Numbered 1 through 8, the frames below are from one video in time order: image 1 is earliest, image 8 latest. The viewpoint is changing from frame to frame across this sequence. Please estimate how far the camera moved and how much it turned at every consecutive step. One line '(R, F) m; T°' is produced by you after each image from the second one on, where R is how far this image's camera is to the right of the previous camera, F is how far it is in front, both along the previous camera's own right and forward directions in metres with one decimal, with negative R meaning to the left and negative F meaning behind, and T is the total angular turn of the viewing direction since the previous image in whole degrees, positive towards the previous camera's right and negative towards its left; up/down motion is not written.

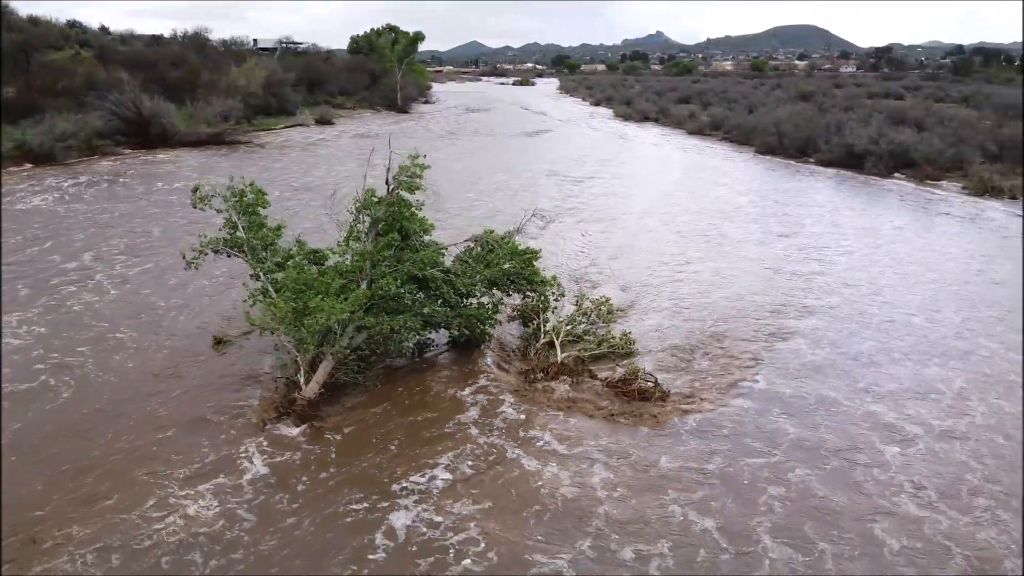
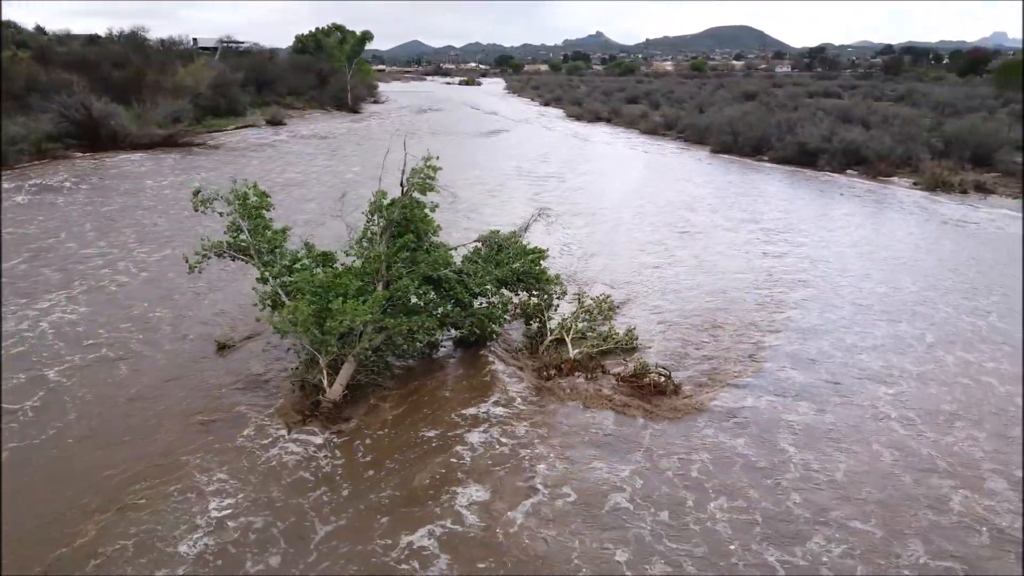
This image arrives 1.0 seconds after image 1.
(-0.8, -0.9) m; +3°
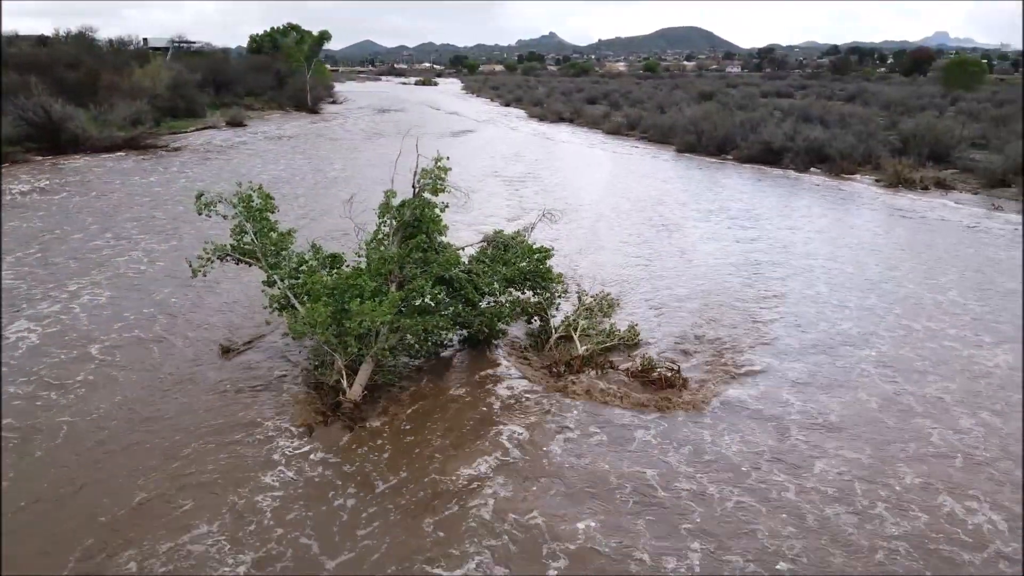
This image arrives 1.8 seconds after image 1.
(-0.5, -0.7) m; +2°
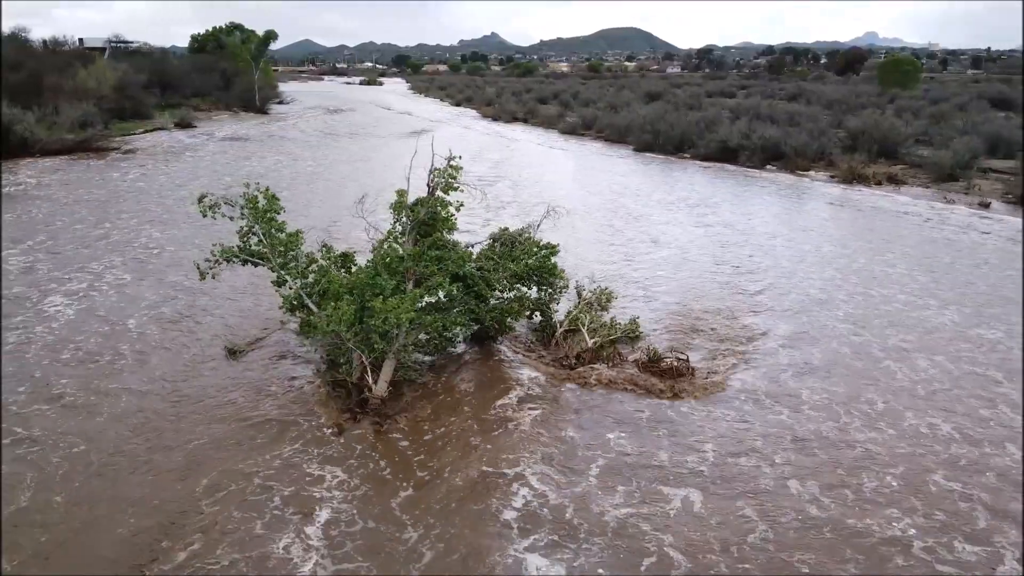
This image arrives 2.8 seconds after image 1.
(-0.5, -0.8) m; +3°
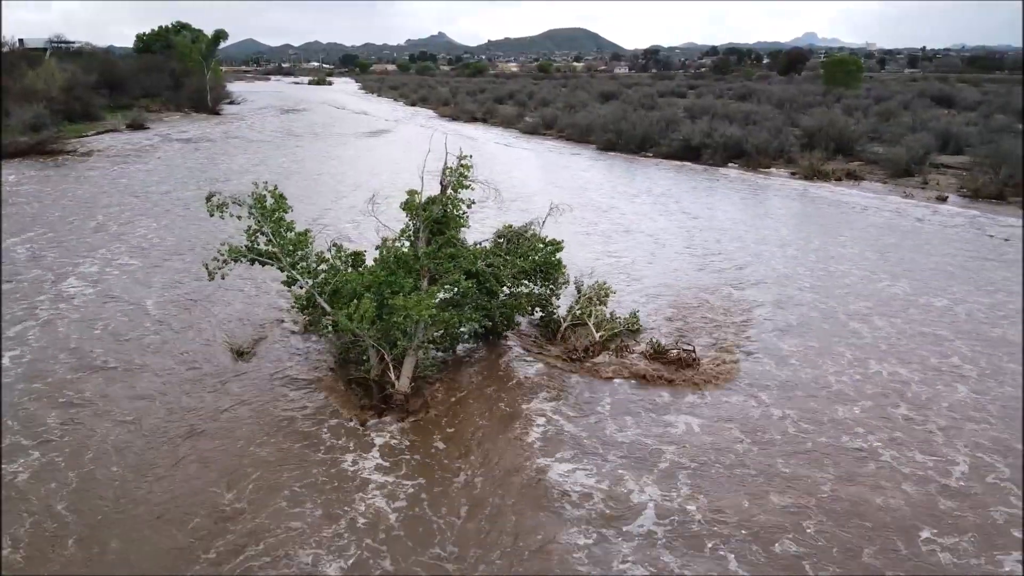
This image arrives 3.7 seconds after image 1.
(-0.4, -0.7) m; +2°
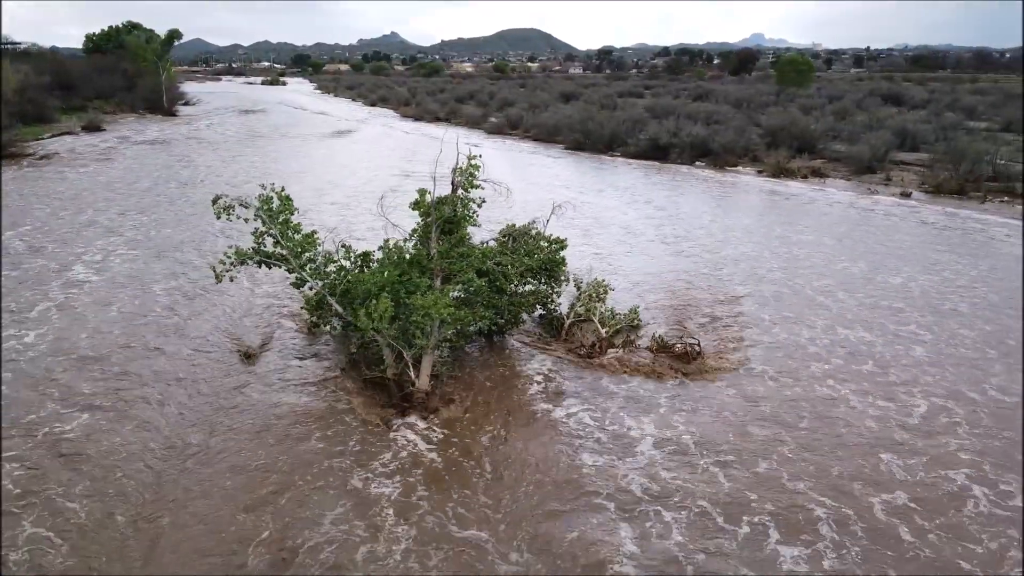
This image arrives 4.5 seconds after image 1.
(-0.3, -0.6) m; +2°
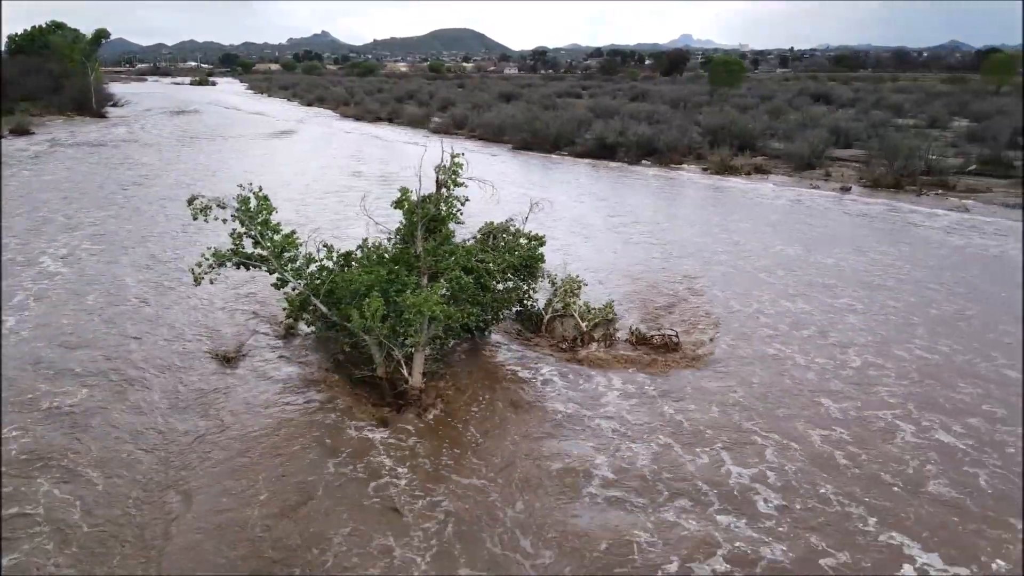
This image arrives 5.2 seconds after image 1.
(-0.2, -0.5) m; +4°
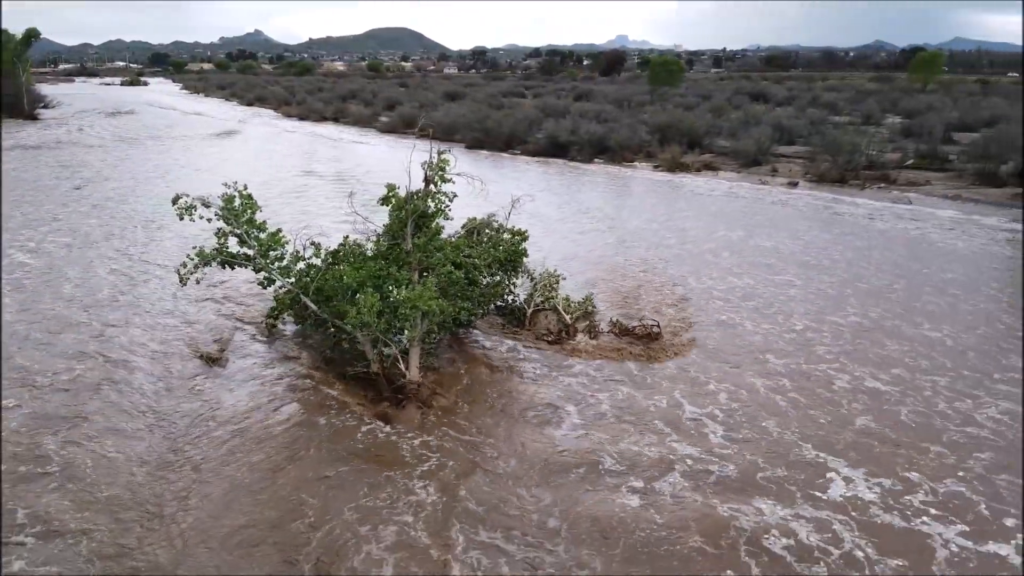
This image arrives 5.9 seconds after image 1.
(-0.1, -0.5) m; +3°
